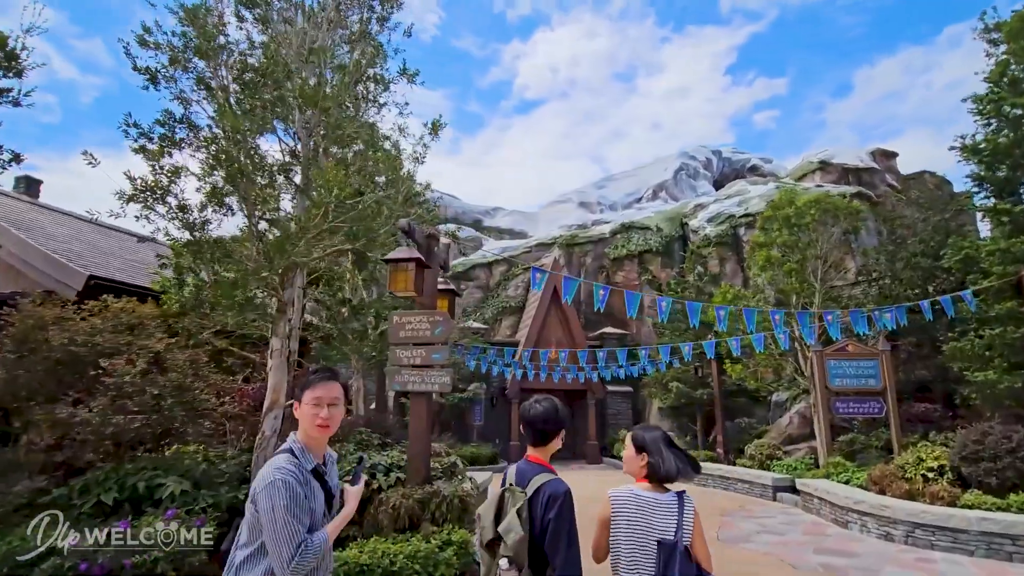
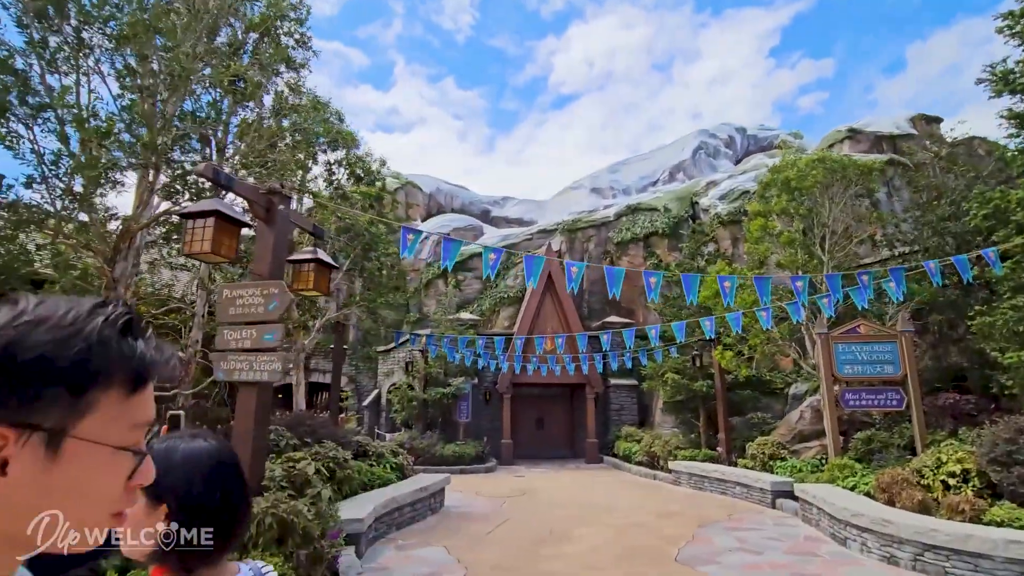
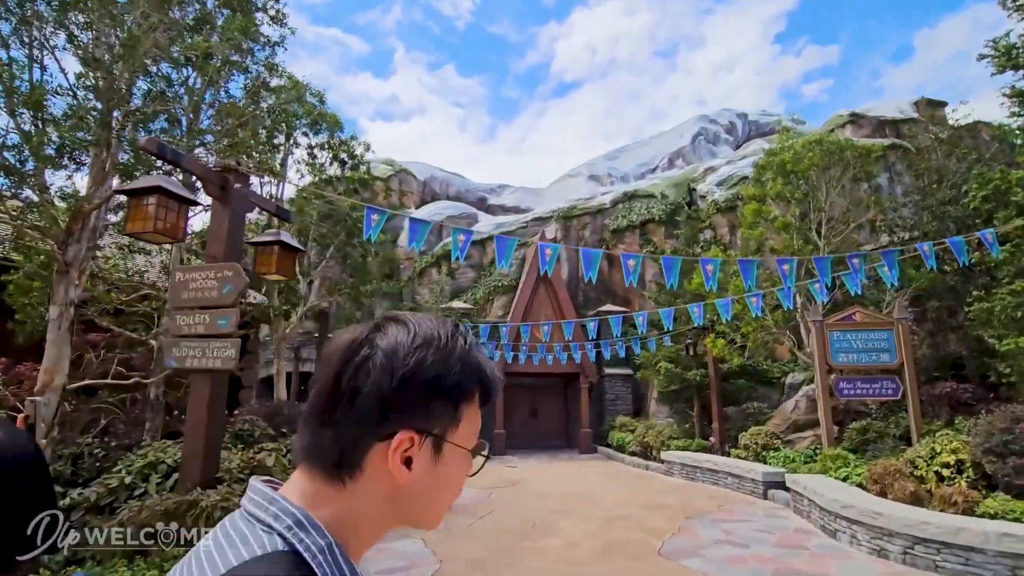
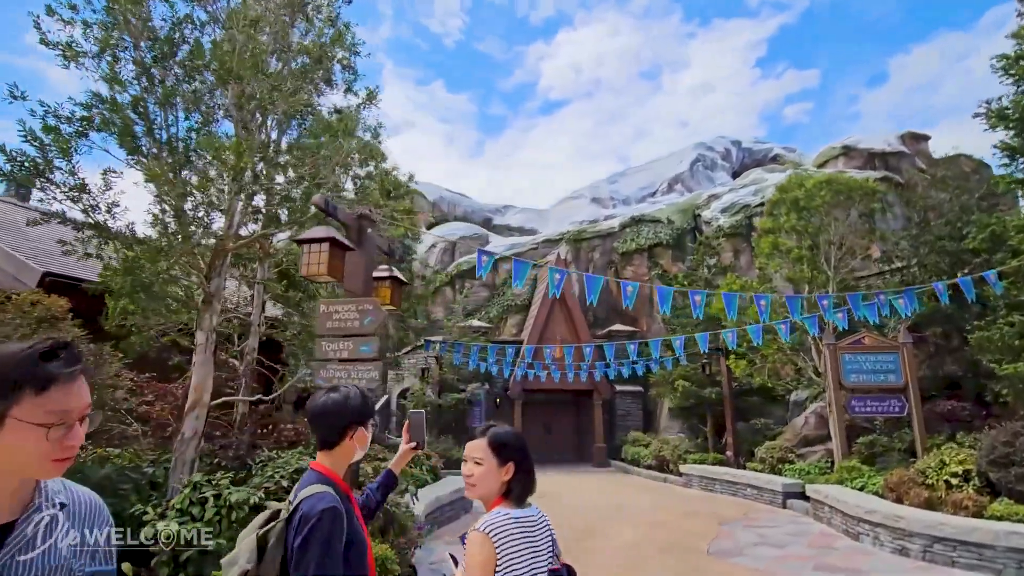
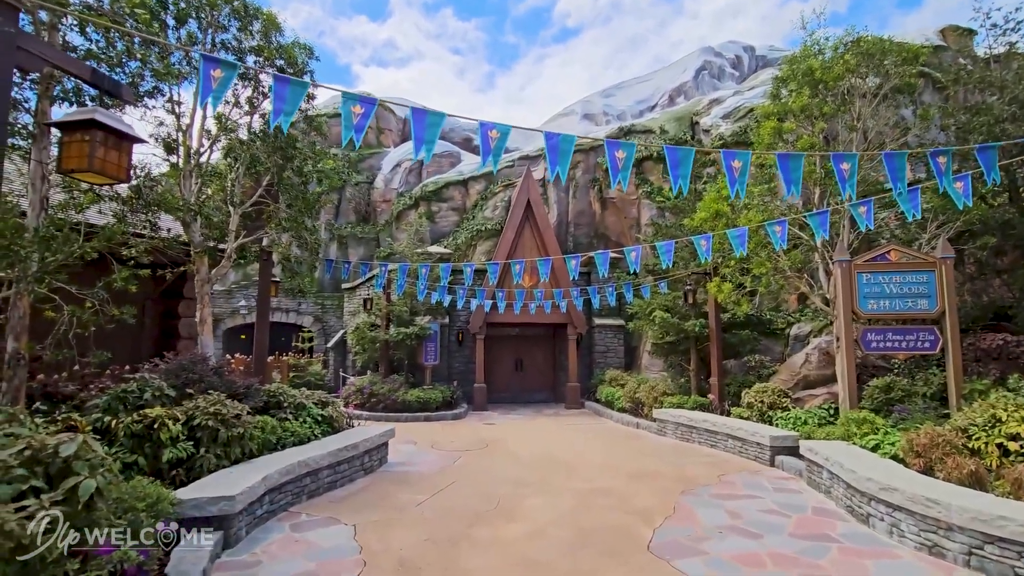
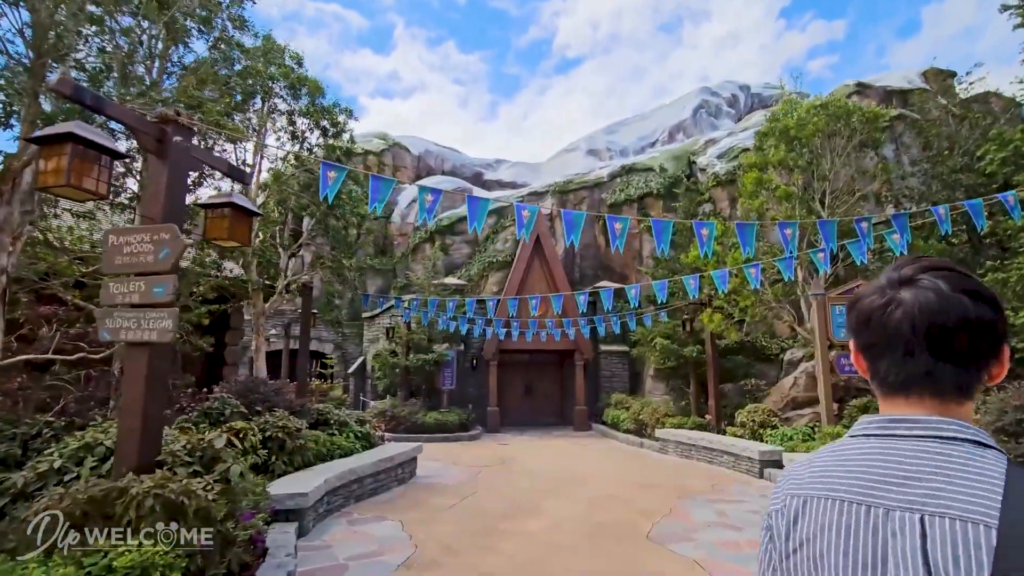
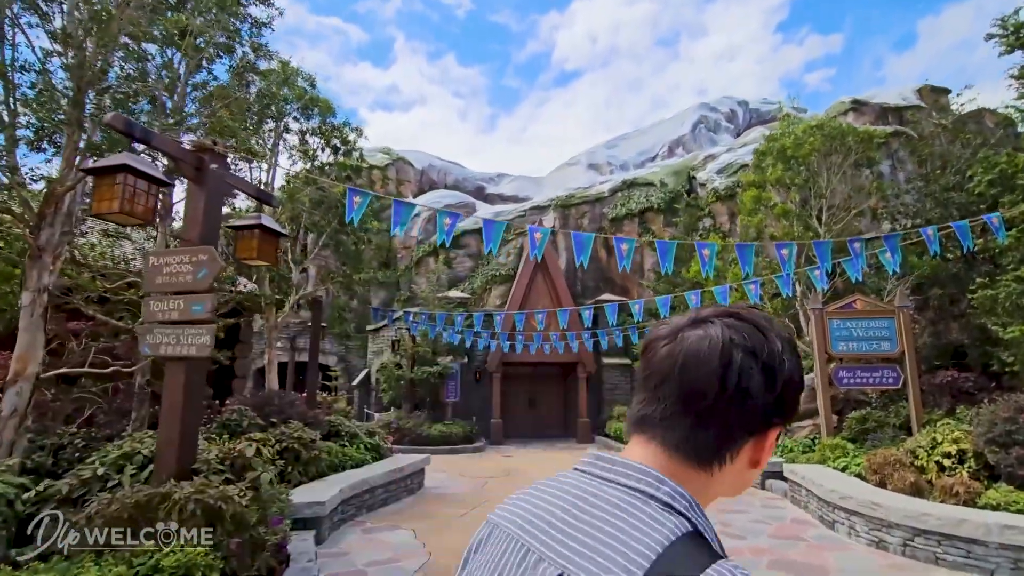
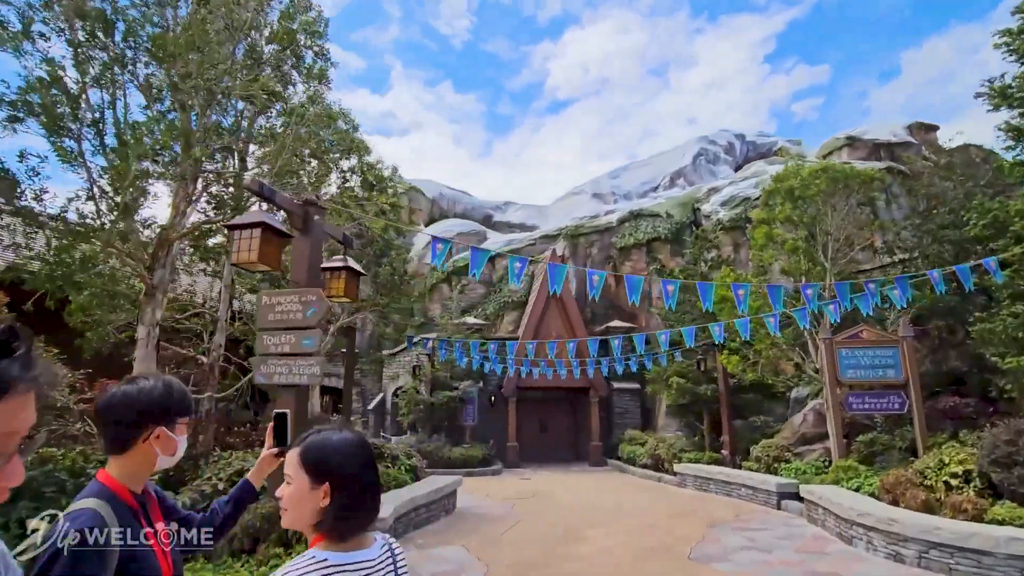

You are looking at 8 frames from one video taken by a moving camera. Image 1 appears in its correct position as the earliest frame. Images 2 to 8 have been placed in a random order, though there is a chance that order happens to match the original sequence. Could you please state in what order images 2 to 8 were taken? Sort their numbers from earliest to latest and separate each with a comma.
4, 8, 2, 3, 7, 6, 5
